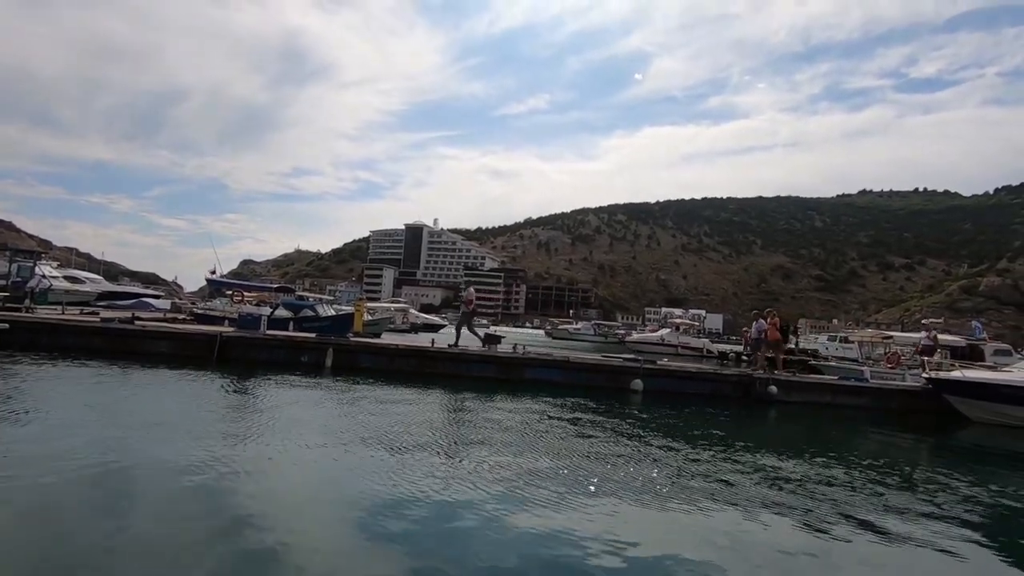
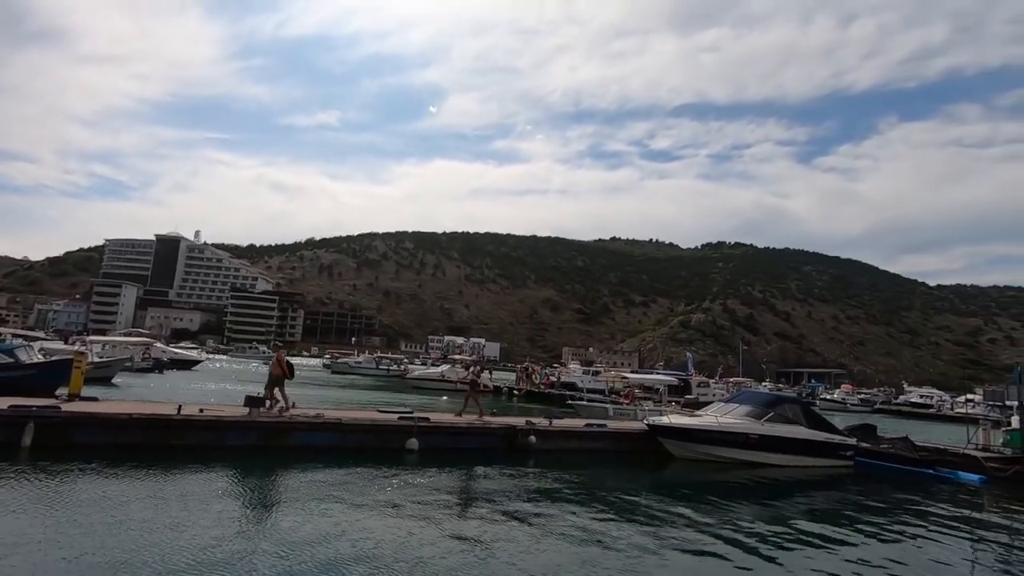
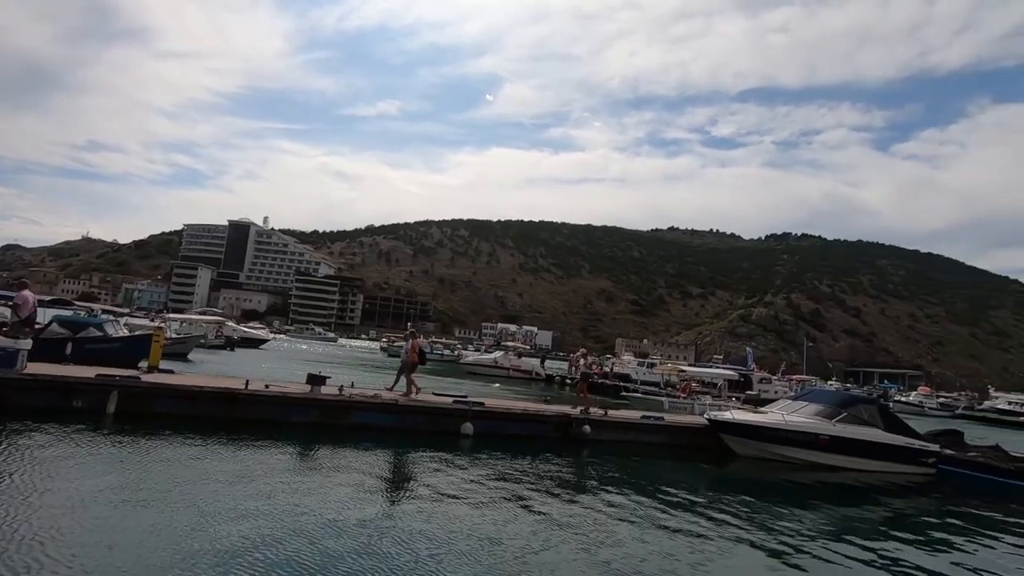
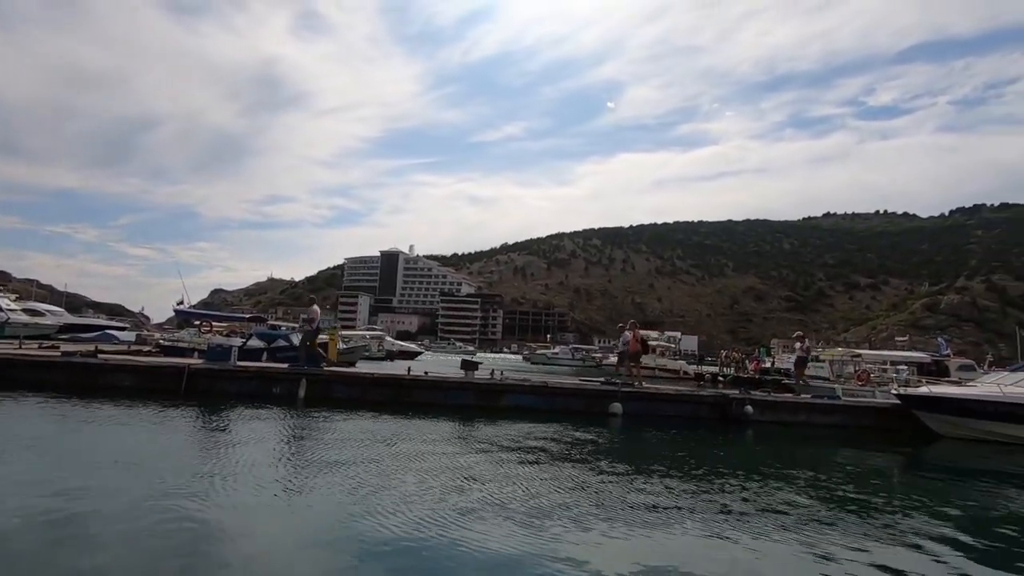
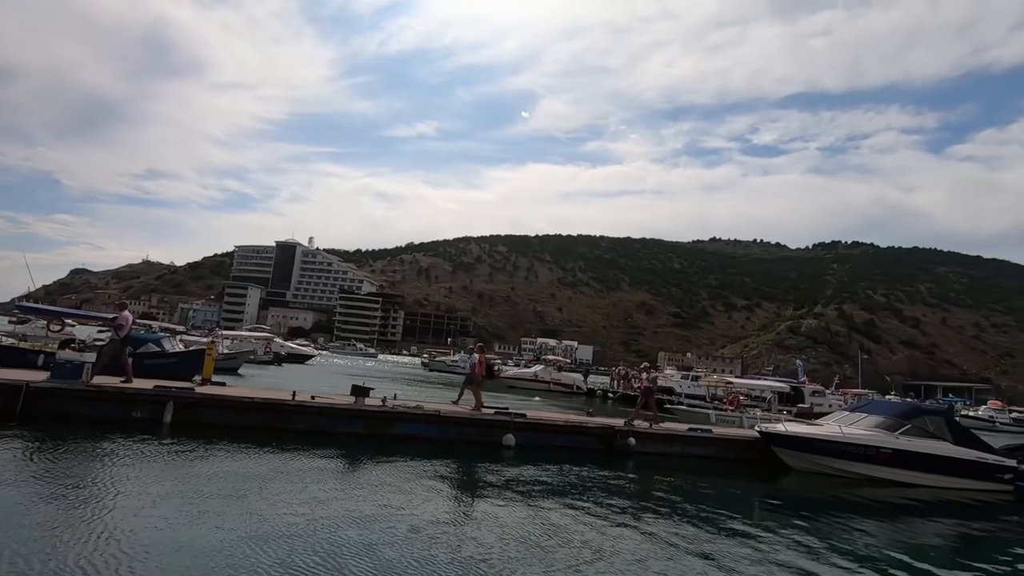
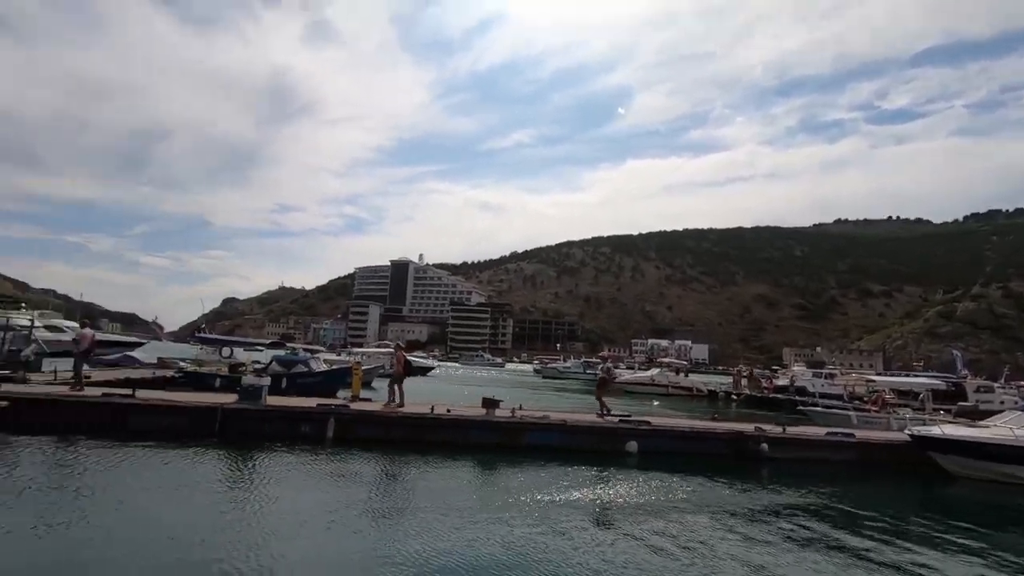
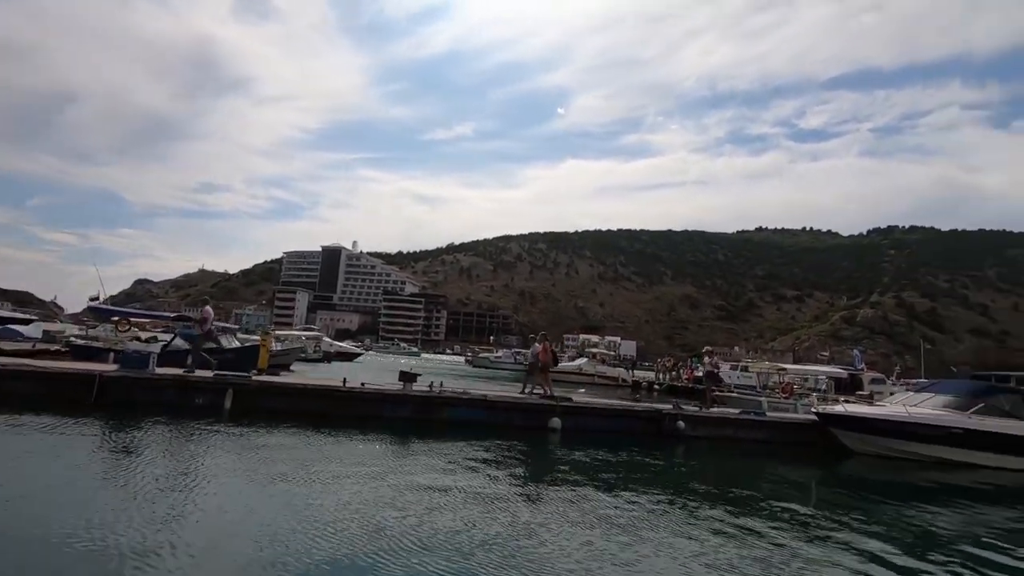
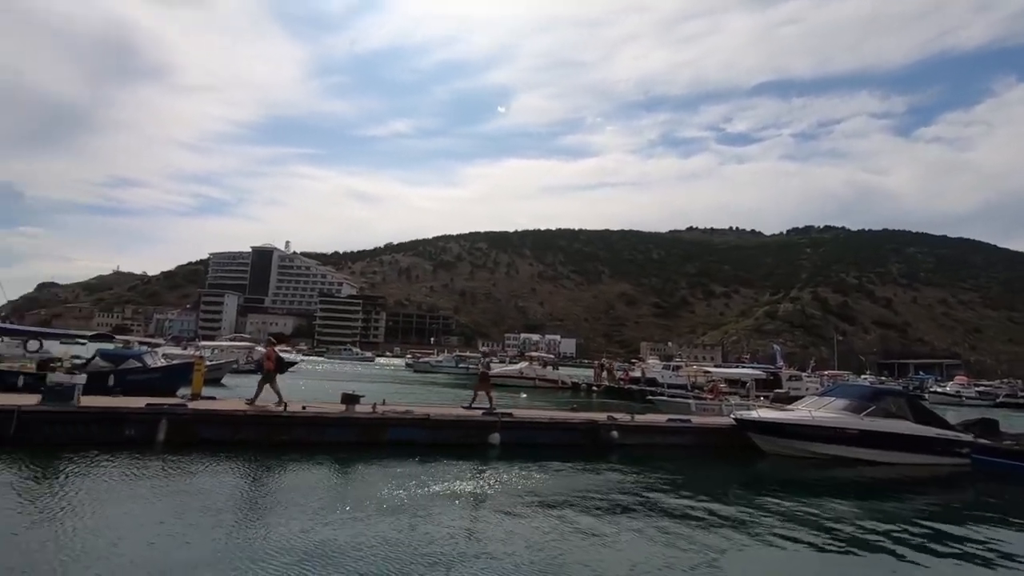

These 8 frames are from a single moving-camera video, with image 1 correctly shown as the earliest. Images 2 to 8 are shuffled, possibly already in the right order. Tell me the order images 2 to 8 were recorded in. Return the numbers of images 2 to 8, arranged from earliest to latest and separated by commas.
4, 7, 5, 3, 2, 8, 6
